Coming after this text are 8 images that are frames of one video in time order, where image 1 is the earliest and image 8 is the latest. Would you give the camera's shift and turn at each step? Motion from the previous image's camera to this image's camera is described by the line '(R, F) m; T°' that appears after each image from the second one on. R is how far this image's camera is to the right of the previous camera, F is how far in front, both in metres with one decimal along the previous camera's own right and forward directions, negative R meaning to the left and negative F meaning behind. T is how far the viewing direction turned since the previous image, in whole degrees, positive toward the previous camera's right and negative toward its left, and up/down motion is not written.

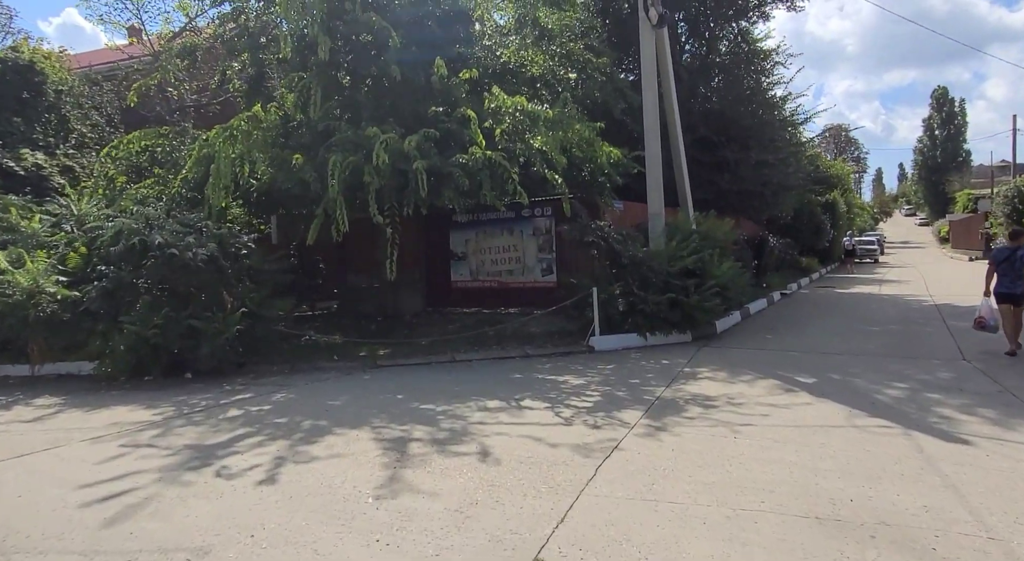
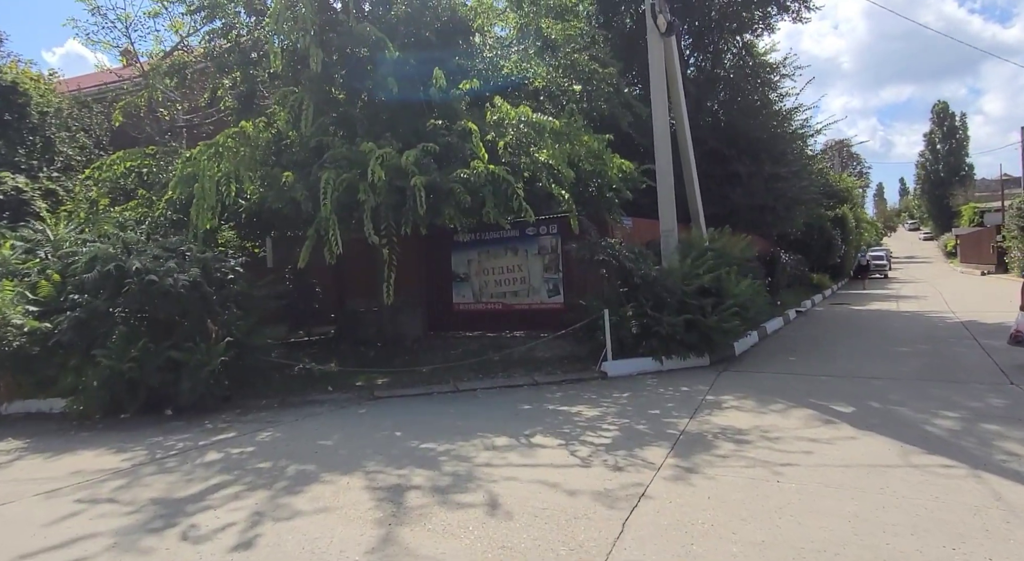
(0.0, +0.6) m; 0°
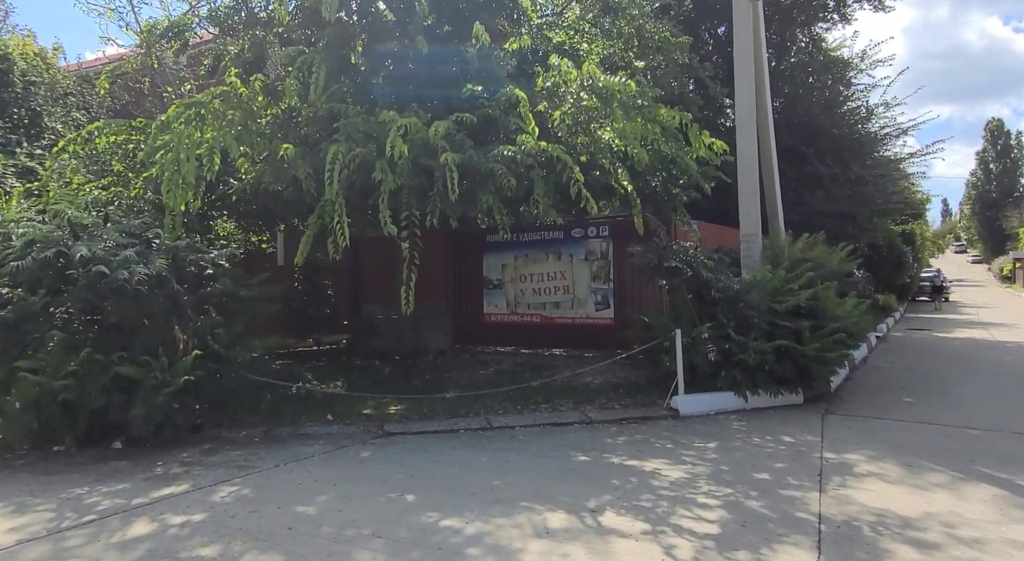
(-0.3, +1.8) m; -2°
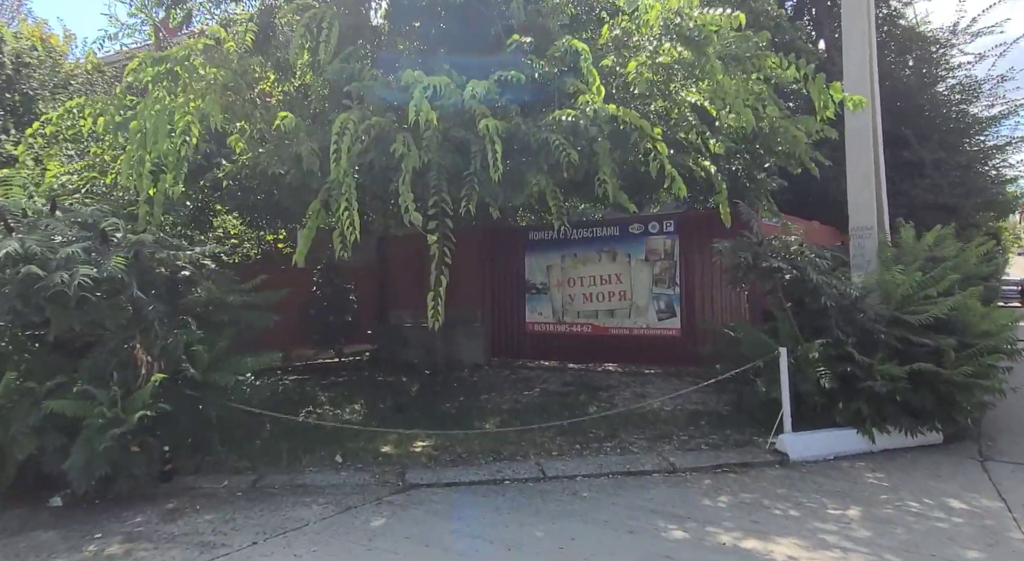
(-0.2, +1.5) m; -3°
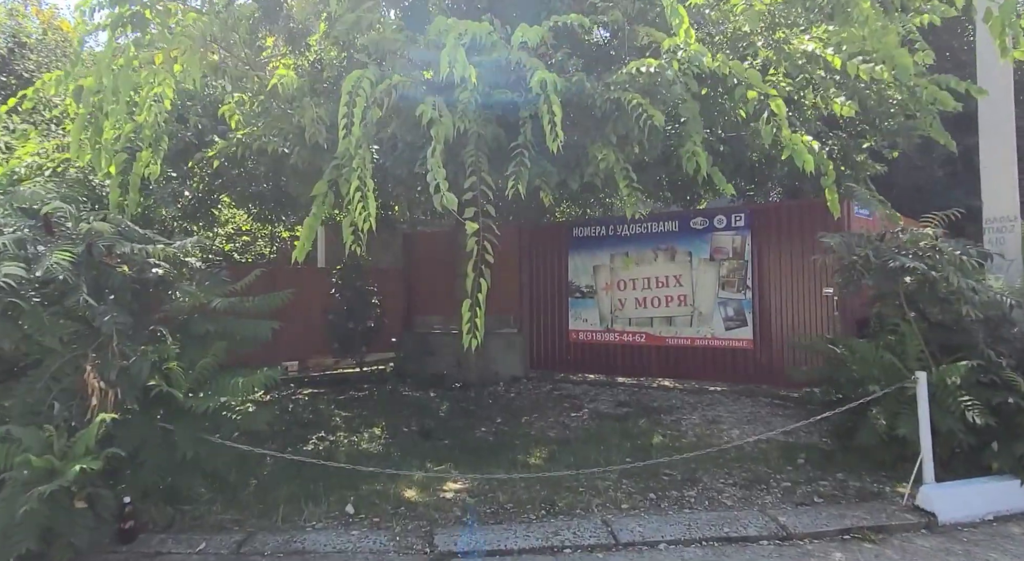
(-0.2, +1.2) m; -3°
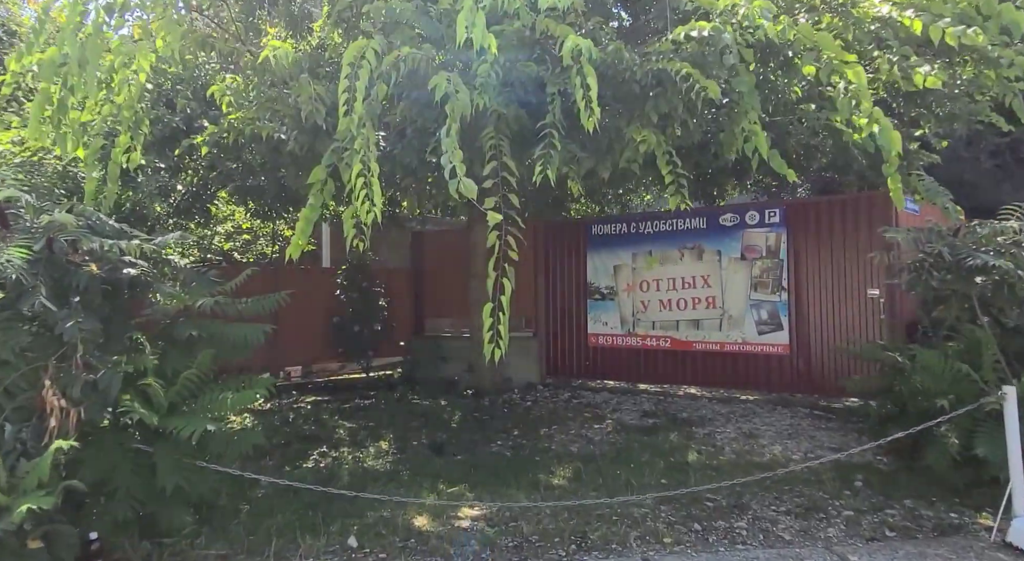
(-0.1, +0.5) m; -1°
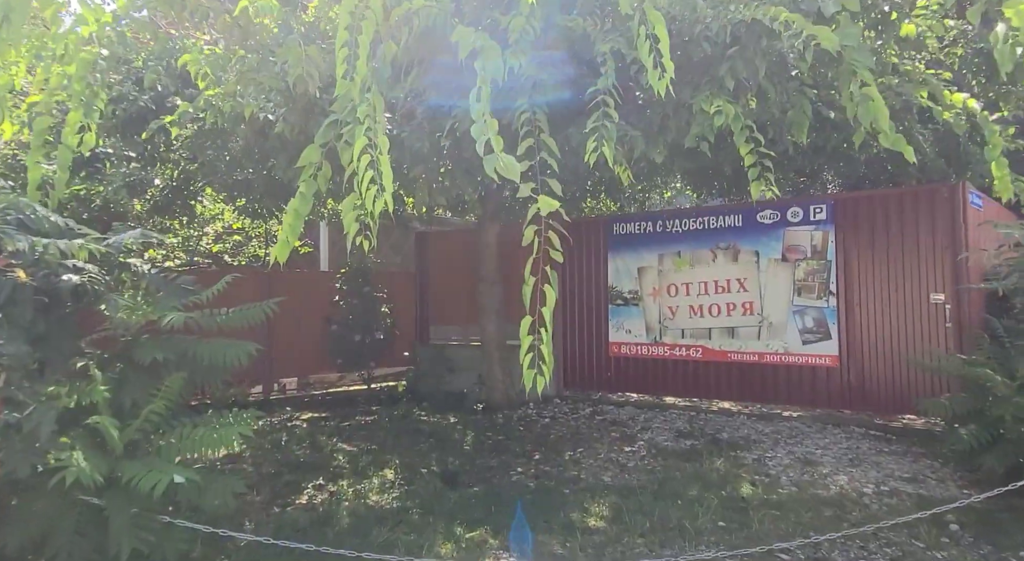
(-0.2, +0.7) m; 0°
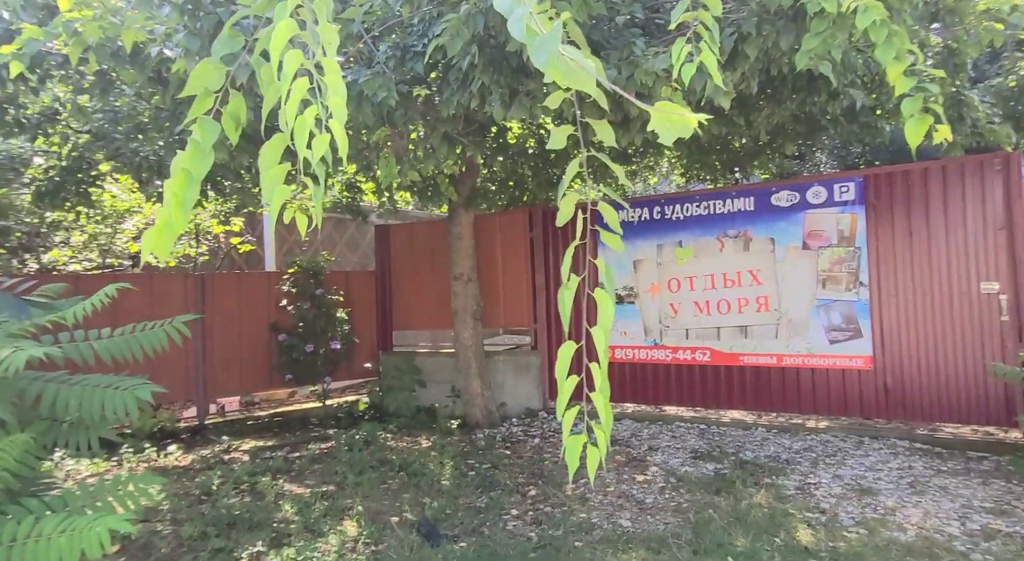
(-0.2, +1.1) m; +4°
